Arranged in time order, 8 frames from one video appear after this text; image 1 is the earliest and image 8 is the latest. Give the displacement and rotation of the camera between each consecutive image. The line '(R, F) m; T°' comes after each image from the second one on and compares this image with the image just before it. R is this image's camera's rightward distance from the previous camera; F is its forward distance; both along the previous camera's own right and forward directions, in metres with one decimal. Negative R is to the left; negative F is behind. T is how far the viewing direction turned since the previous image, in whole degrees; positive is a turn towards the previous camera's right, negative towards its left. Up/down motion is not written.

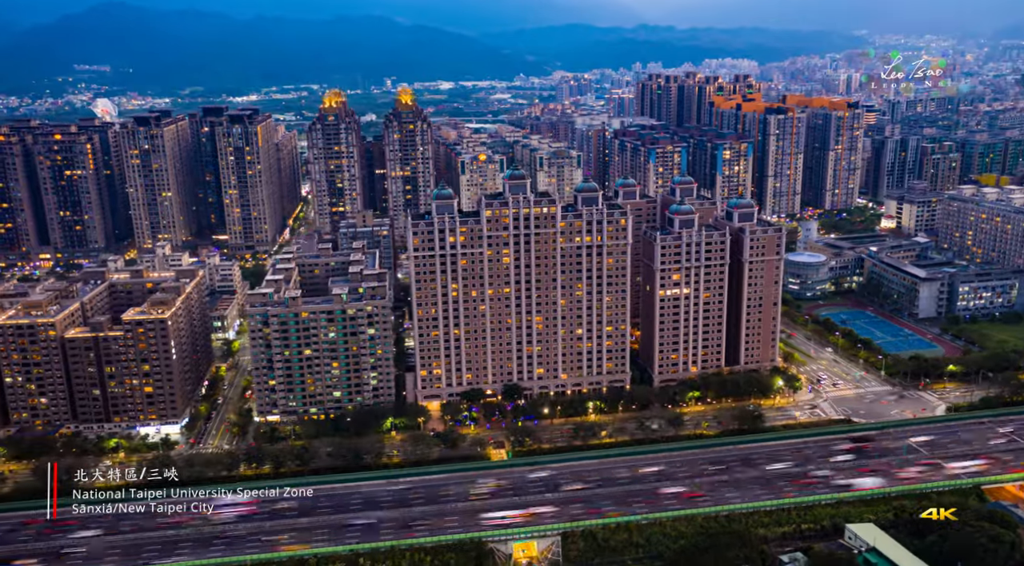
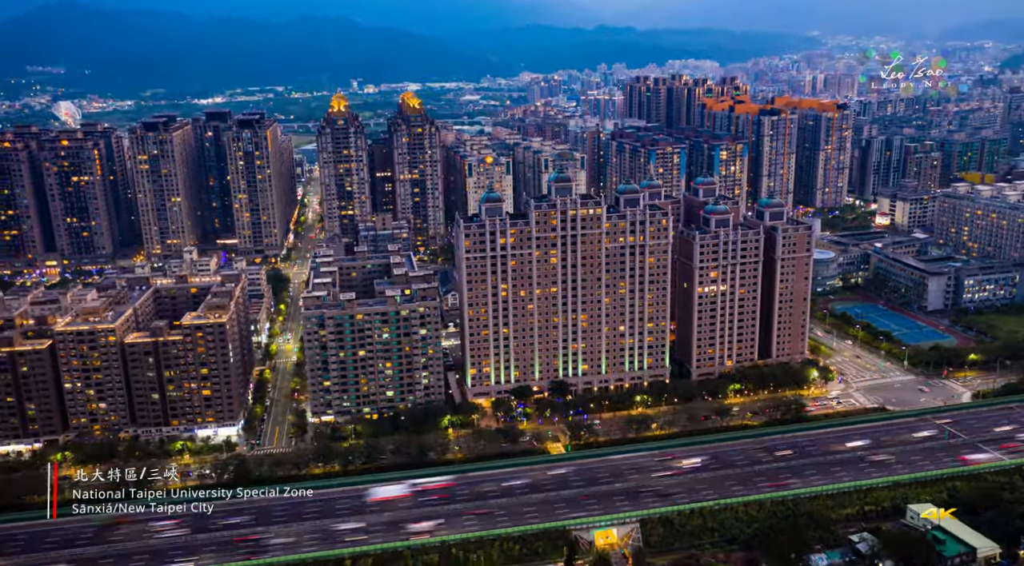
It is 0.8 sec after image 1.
(-9.9, -2.6) m; +3°
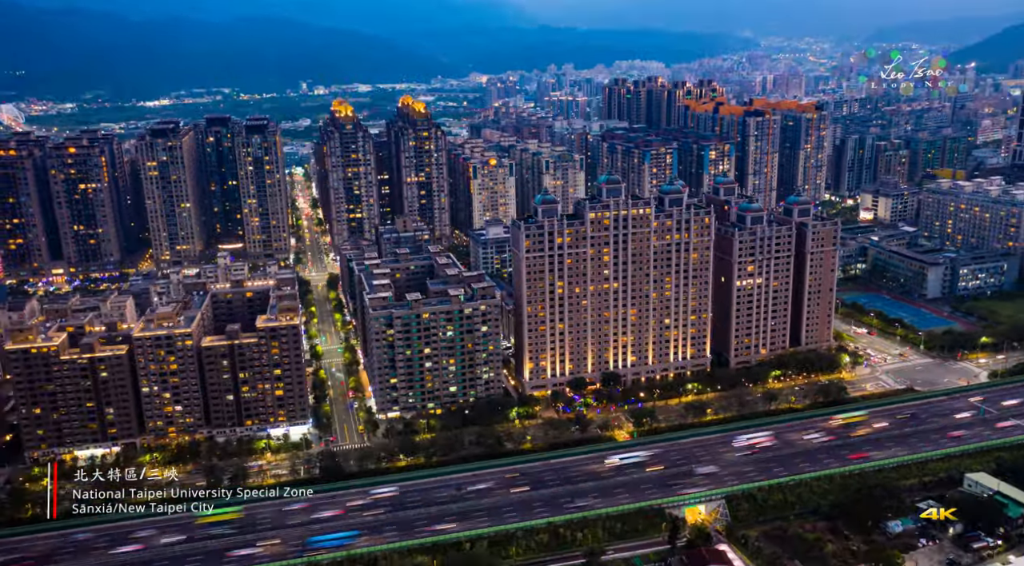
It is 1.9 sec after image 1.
(-13.4, -3.9) m; +4°
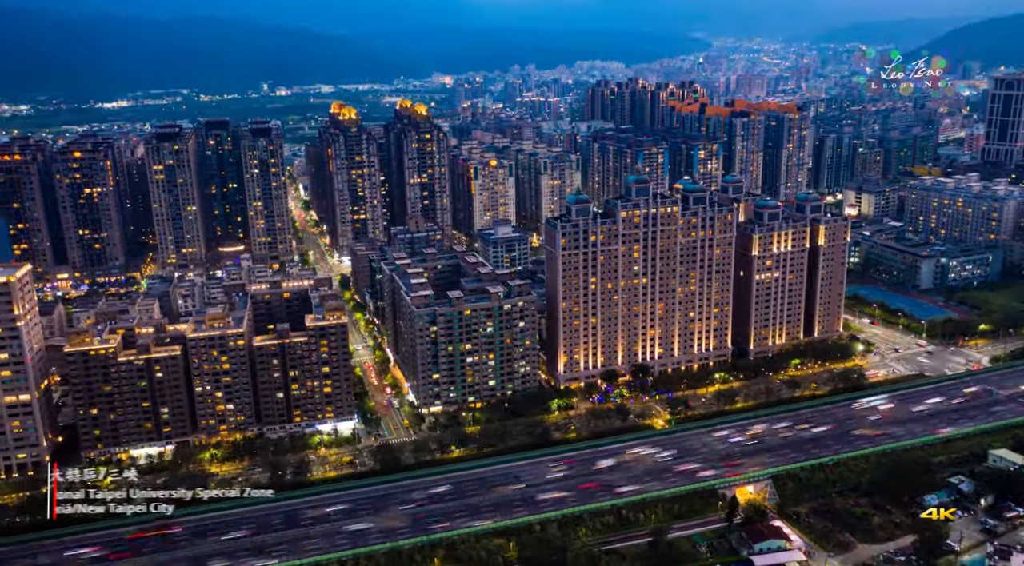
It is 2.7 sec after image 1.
(-9.5, -3.4) m; +3°
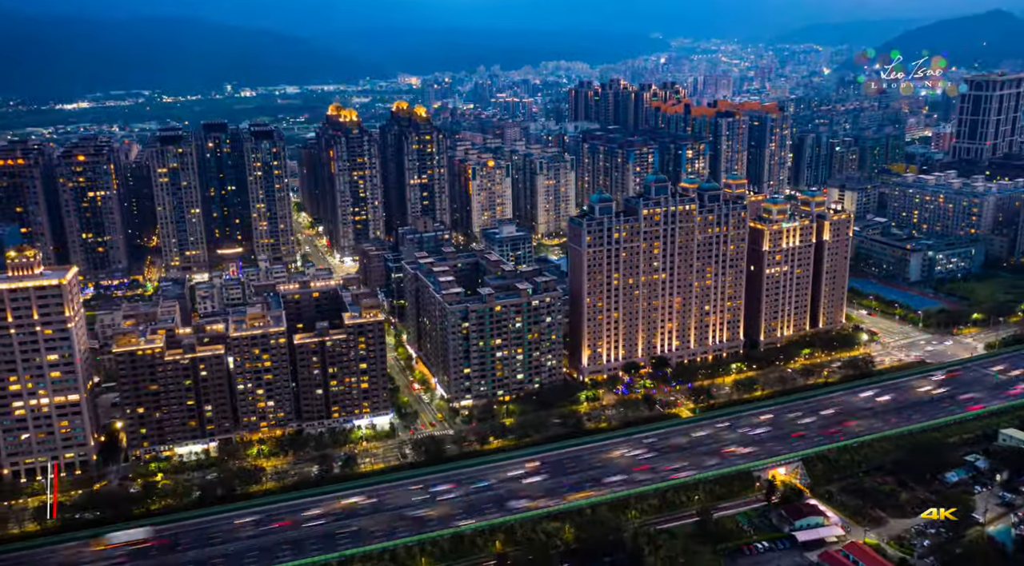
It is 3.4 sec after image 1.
(-8.1, -3.2) m; +3°
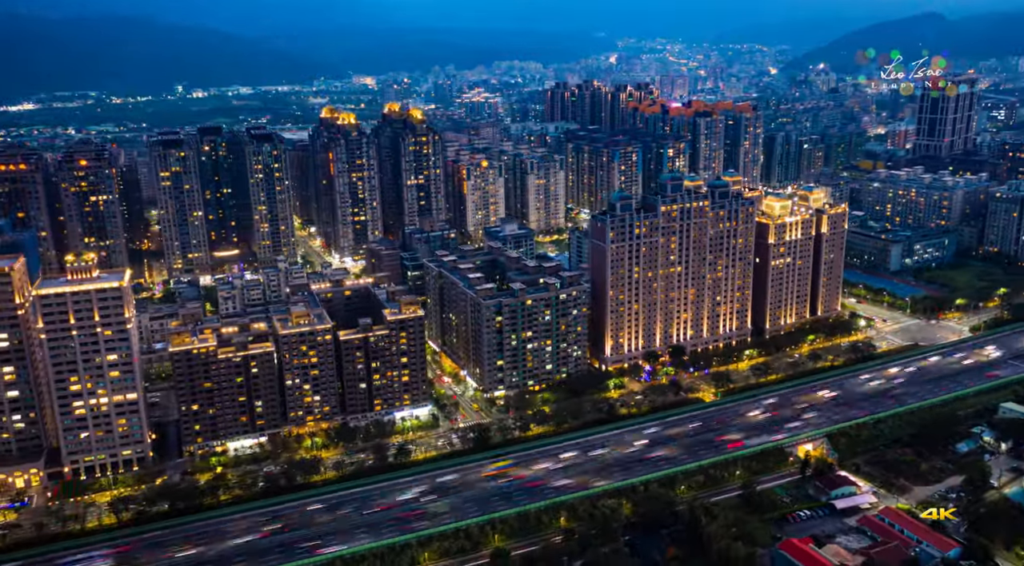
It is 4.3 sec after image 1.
(-10.1, -4.4) m; +3°
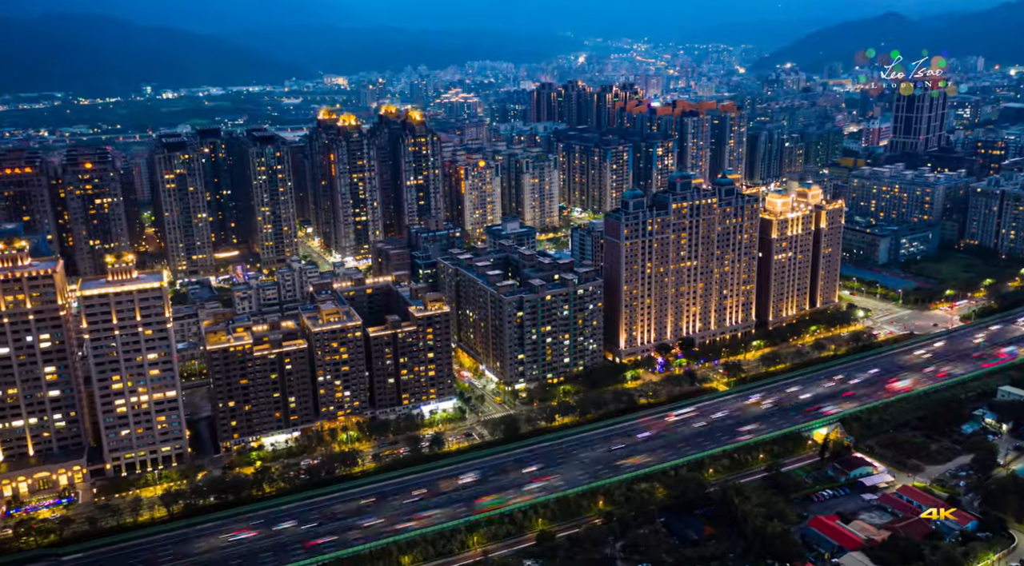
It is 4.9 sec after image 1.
(-6.6, -3.2) m; +2°
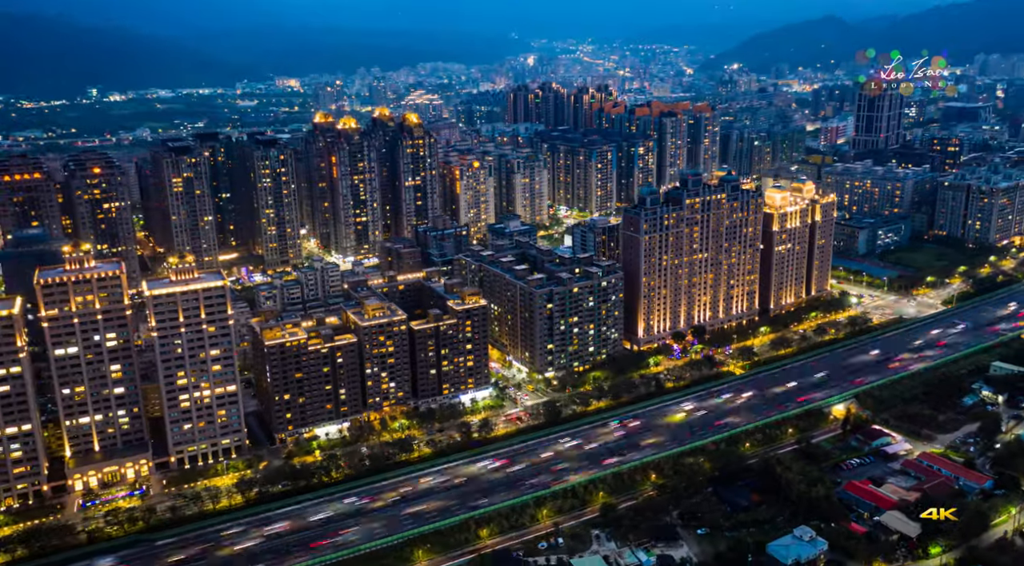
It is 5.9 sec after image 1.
(-11.0, -5.1) m; +3°
